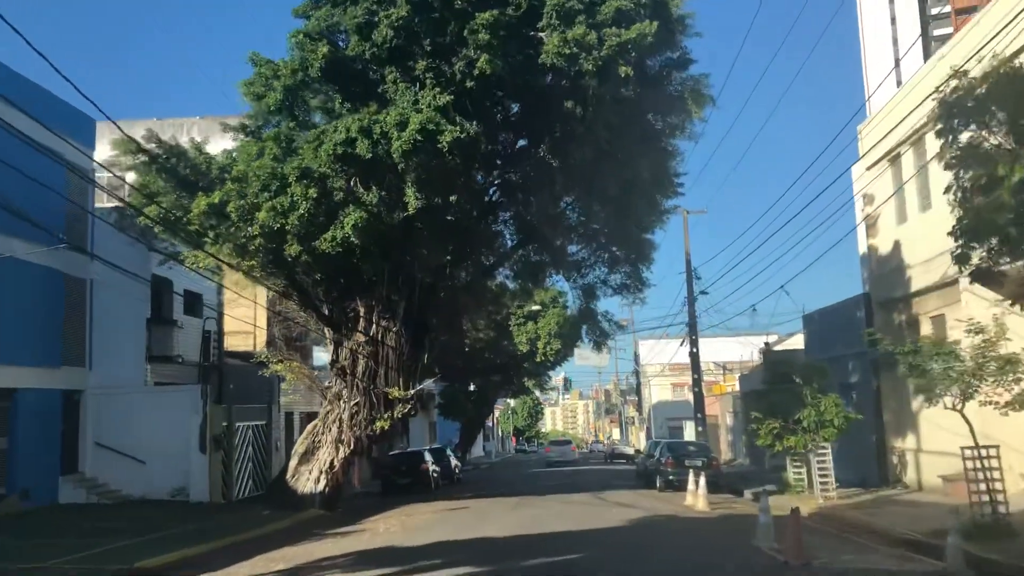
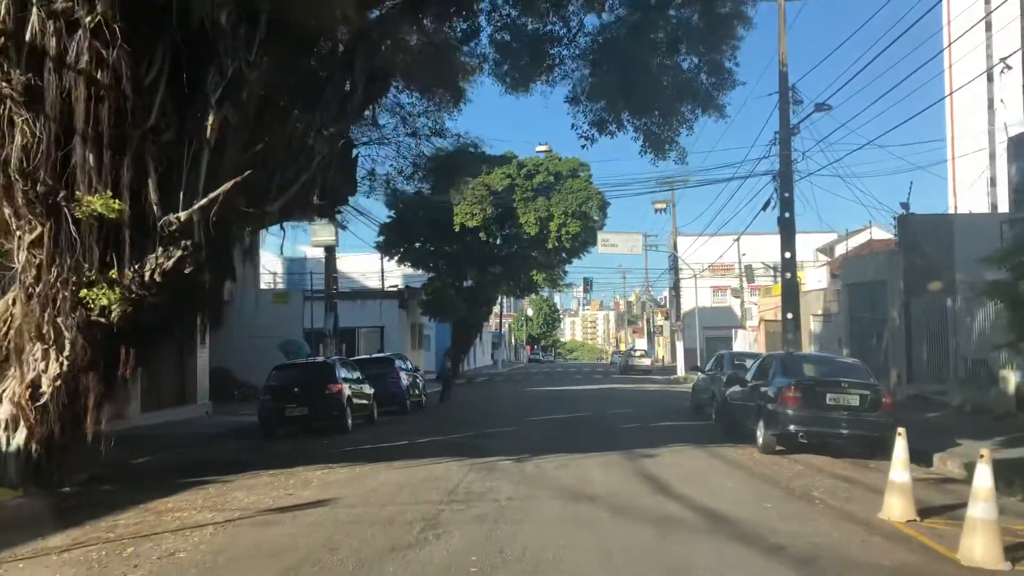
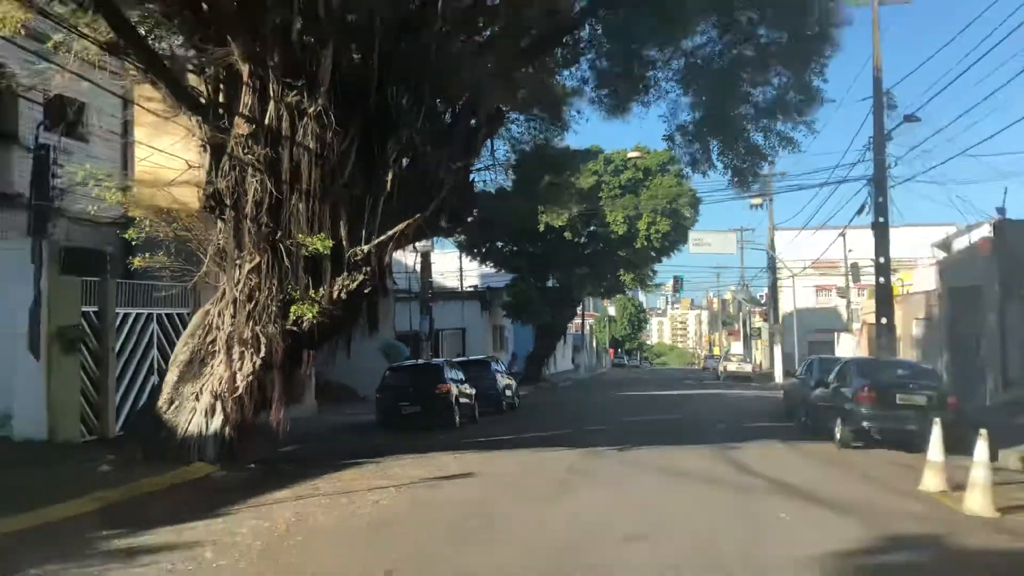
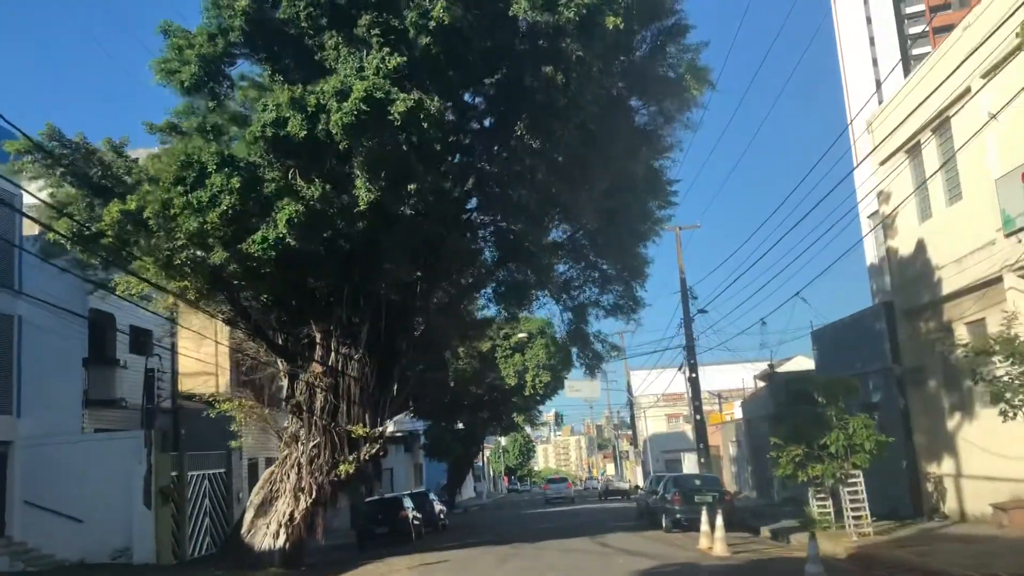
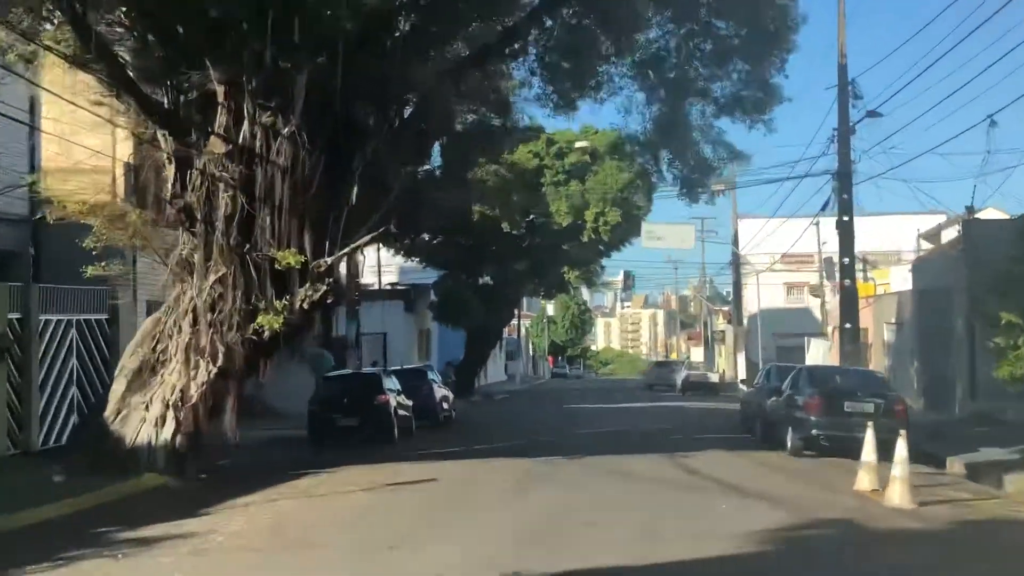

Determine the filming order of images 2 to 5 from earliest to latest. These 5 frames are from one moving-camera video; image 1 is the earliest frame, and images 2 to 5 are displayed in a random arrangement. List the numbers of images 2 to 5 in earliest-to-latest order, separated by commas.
4, 5, 3, 2
